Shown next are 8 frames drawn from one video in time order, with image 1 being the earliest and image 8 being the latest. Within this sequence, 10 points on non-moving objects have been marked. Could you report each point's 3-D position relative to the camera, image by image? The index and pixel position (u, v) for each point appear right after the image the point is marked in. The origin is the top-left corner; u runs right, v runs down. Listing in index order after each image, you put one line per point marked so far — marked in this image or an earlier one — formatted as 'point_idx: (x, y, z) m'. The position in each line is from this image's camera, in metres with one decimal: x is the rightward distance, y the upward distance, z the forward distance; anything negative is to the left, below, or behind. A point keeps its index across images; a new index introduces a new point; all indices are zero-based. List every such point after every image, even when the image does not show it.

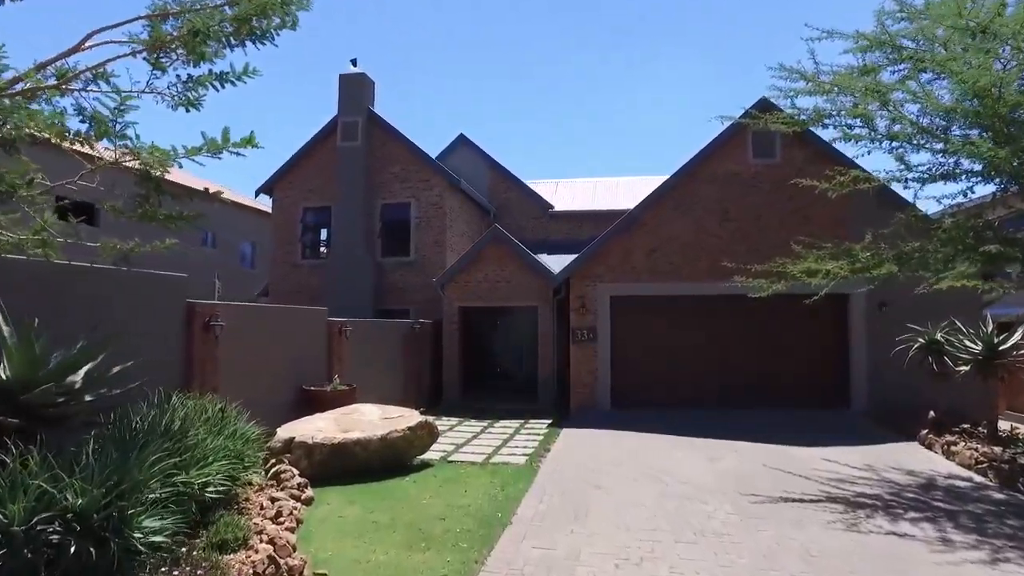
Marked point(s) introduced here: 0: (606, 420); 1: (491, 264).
0: (+1.9, -2.7, +13.4) m
1: (-0.5, +0.6, +16.1) m
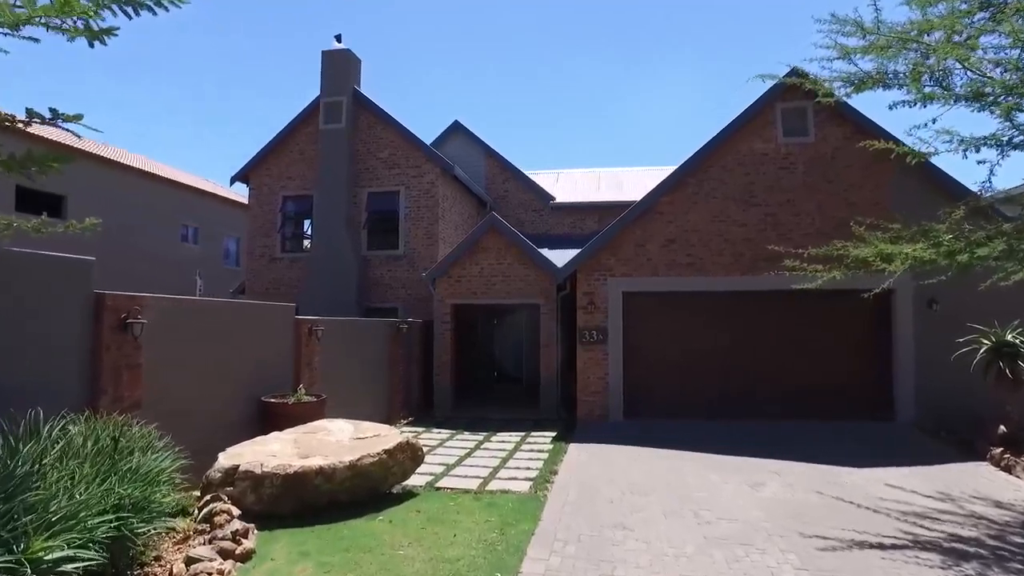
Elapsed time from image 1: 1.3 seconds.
0: (+1.9, -2.6, +11.8) m
1: (-0.6, +0.7, +14.5) m
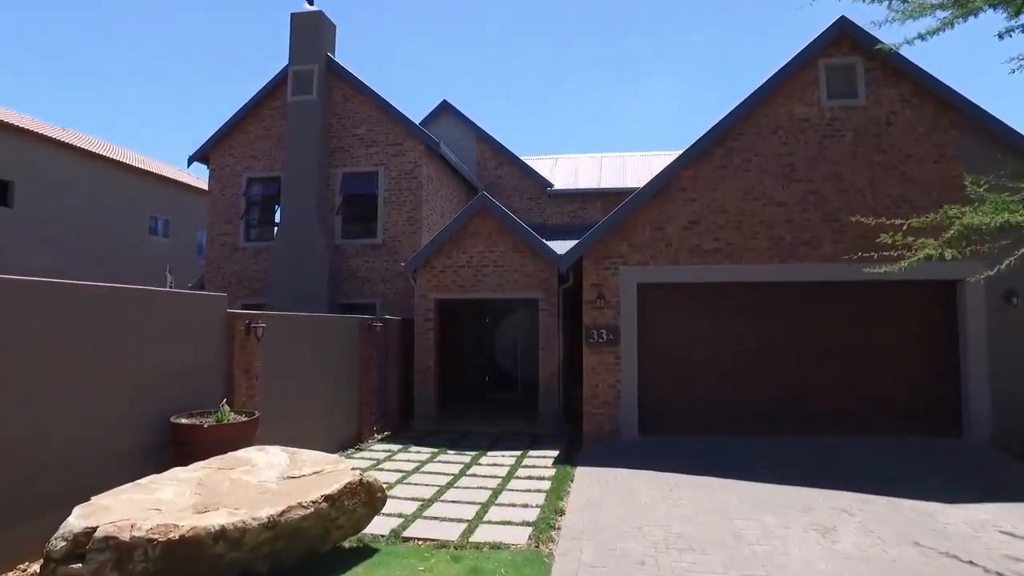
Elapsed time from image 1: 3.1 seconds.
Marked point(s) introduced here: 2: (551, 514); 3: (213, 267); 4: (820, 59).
0: (+1.8, -2.5, +9.8) m
1: (-0.7, +0.9, +12.5) m
2: (+0.4, -2.3, +6.7) m
3: (-7.3, +0.5, +16.0) m
4: (+5.0, +3.7, +10.6) m
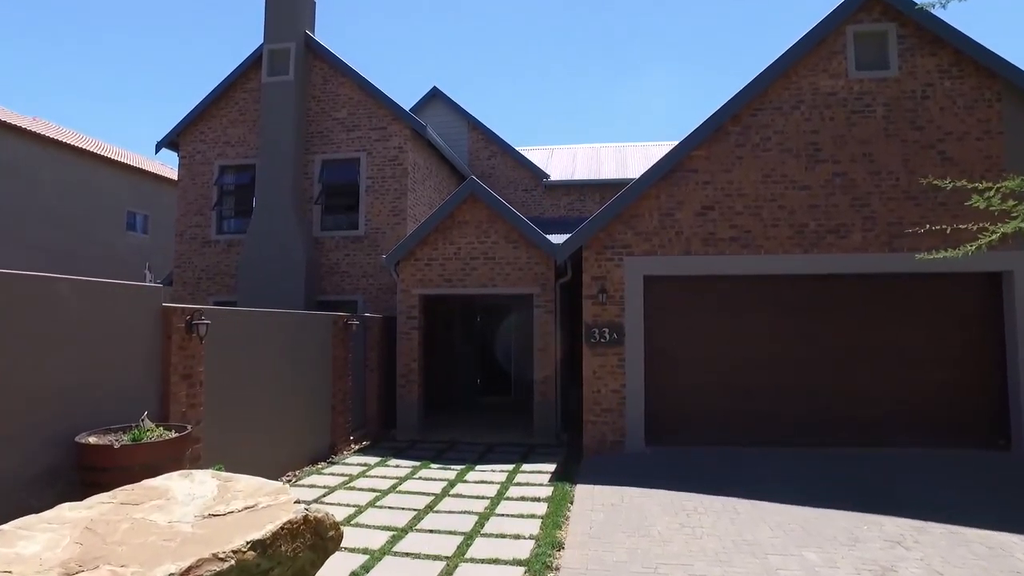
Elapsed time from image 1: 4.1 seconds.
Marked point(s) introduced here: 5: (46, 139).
0: (+1.7, -2.4, +8.6) m
1: (-0.8, +1.0, +11.3) m
2: (+0.3, -2.2, +5.6) m
3: (-7.5, +0.6, +14.9) m
4: (+4.8, +3.8, +9.5) m
5: (-13.5, +4.3, +19.1) m
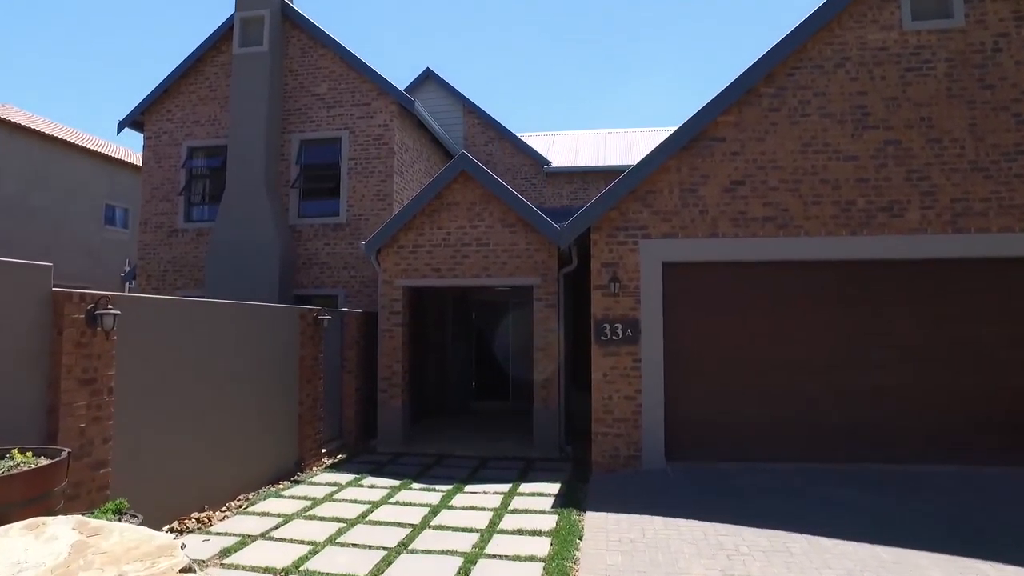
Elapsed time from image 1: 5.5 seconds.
0: (+1.7, -2.3, +7.2) m
1: (-0.9, +1.1, +9.9) m
2: (+0.2, -2.1, +4.2) m
3: (-7.5, +0.7, +13.5) m
4: (+4.8, +3.9, +8.1) m
5: (-13.6, +4.5, +17.7) m
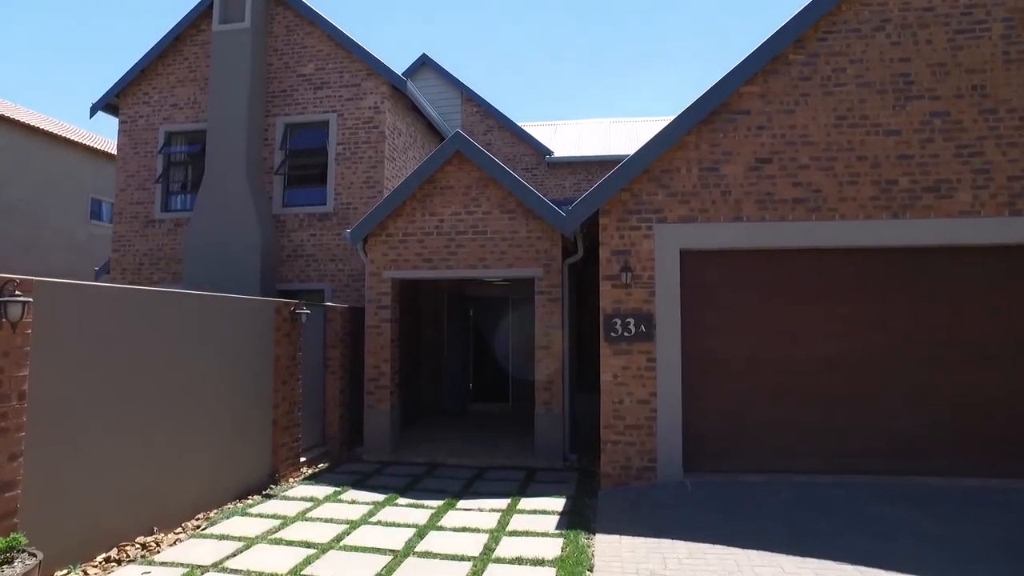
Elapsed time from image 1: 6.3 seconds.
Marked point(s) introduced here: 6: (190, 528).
0: (+1.7, -2.2, +6.3) m
1: (-0.9, +1.2, +9.1) m
2: (+0.2, -2.0, +3.3) m
3: (-7.5, +0.8, +12.6) m
4: (+4.8, +4.0, +7.2) m
5: (-13.6, +4.6, +16.8) m
6: (-3.0, -2.2, +6.0) m
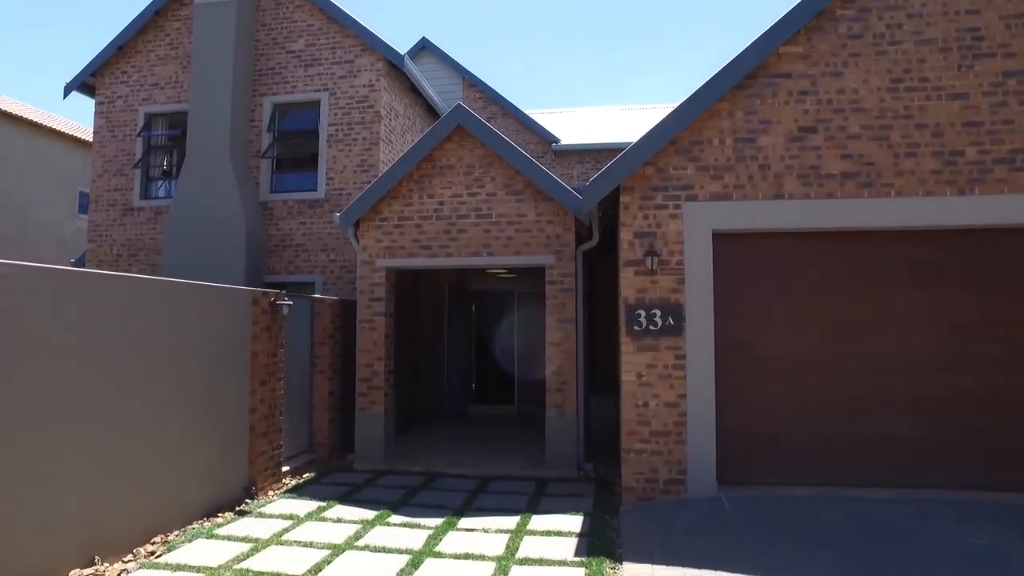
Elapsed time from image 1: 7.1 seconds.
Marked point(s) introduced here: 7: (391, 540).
0: (+1.7, -2.0, +5.4) m
1: (-0.8, +1.3, +8.2) m
2: (+0.3, -1.8, +2.4) m
3: (-7.4, +0.9, +11.7) m
4: (+4.9, +4.2, +6.3) m
5: (-13.5, +4.7, +16.0) m
6: (-2.9, -2.1, +5.1) m
7: (-1.0, -2.1, +5.4) m
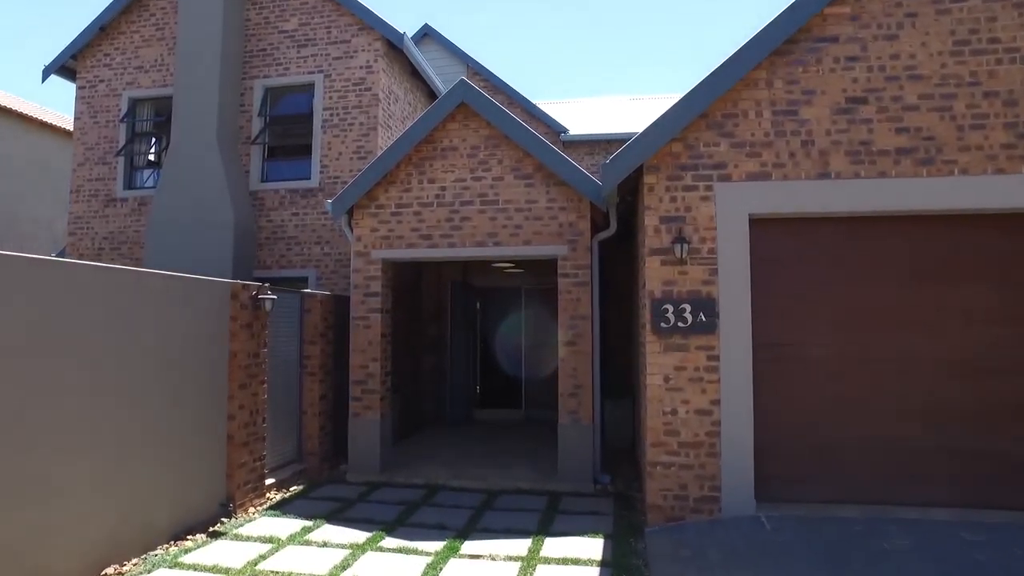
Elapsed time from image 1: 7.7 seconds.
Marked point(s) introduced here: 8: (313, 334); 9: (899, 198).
0: (+1.8, -2.0, +4.7) m
1: (-0.7, +1.4, +7.4) m
2: (+0.4, -1.8, +1.6) m
3: (-7.3, +1.0, +11.1) m
4: (+4.9, +4.2, +5.5) m
5: (-13.3, +4.7, +15.3) m
6: (-2.8, -2.0, +4.4) m
7: (-0.9, -2.0, +4.7) m
8: (-2.3, -0.5, +7.6) m
9: (+3.3, +0.8, +5.5) m
